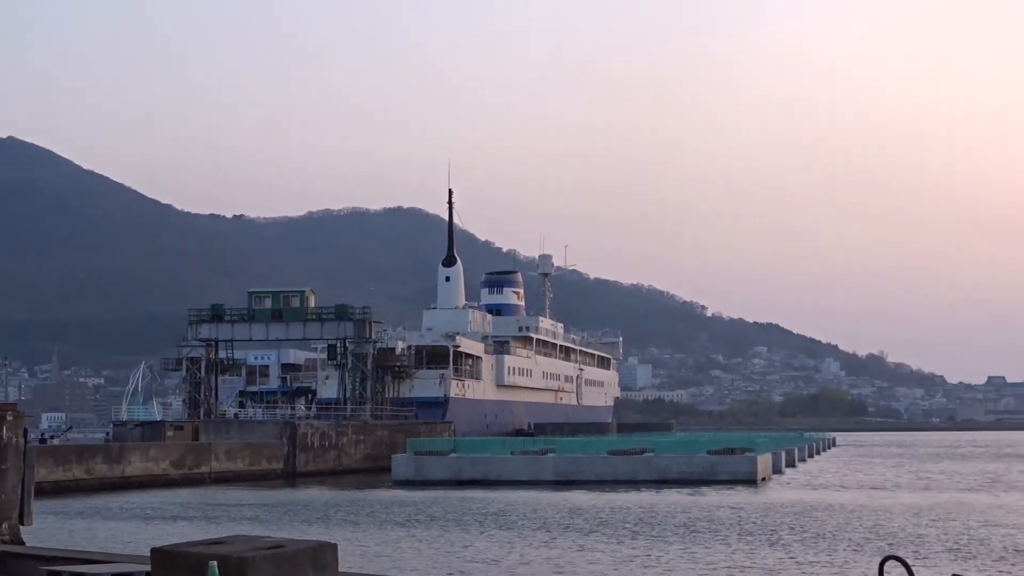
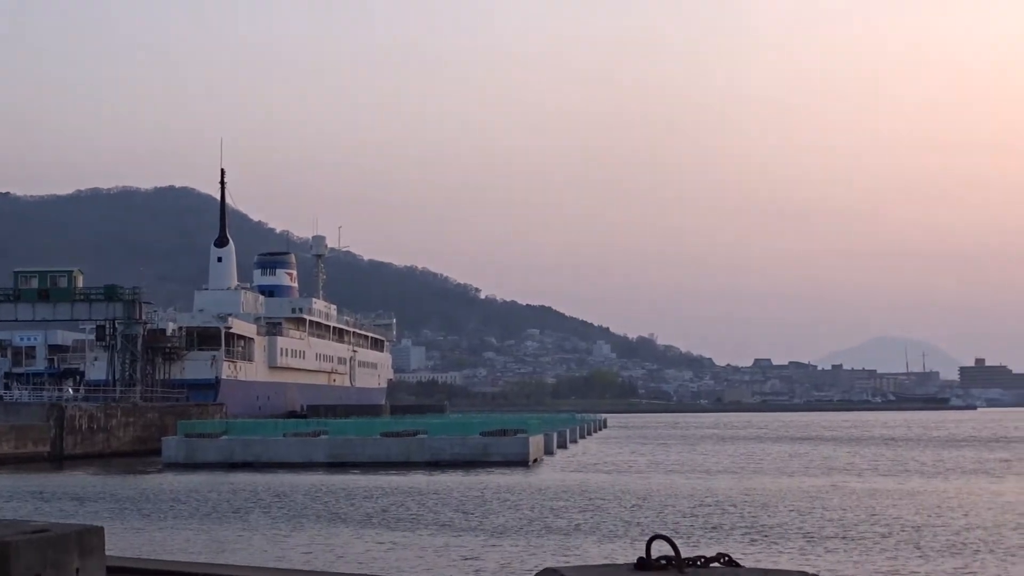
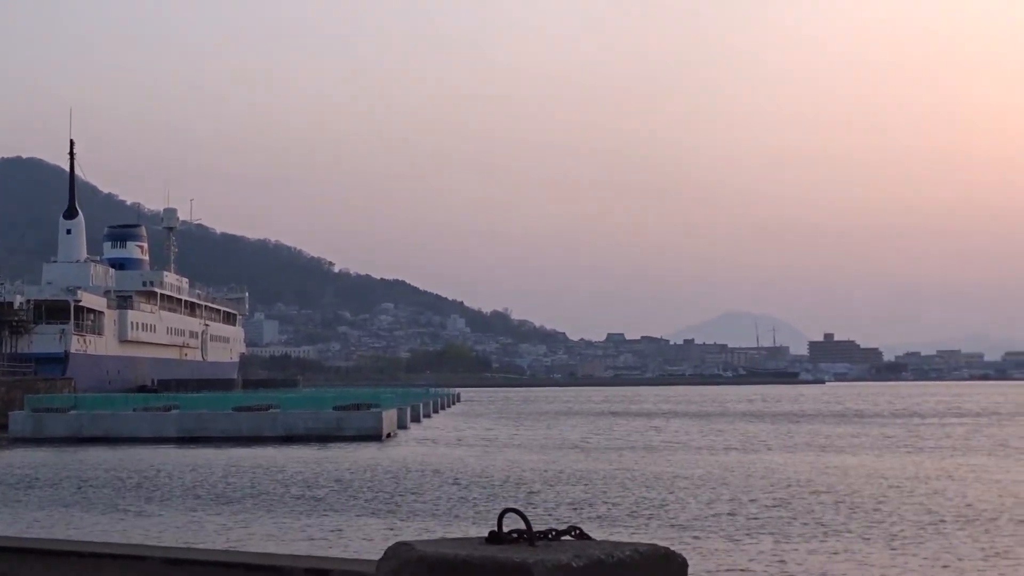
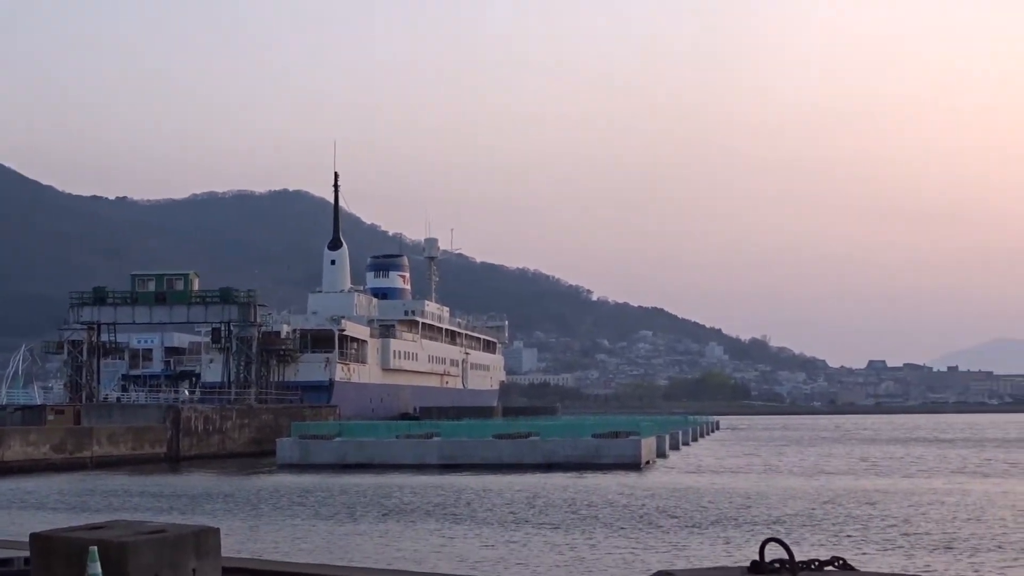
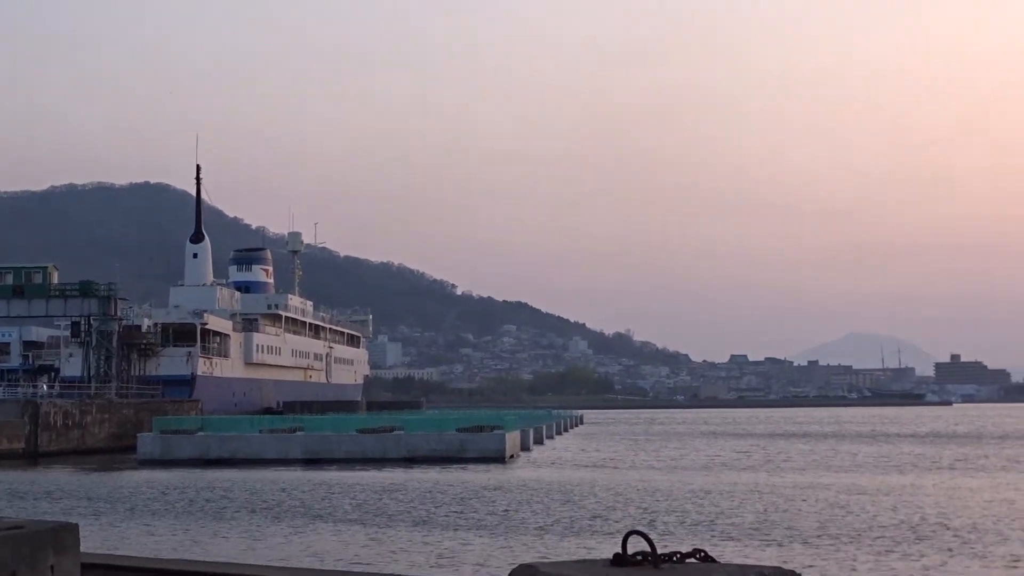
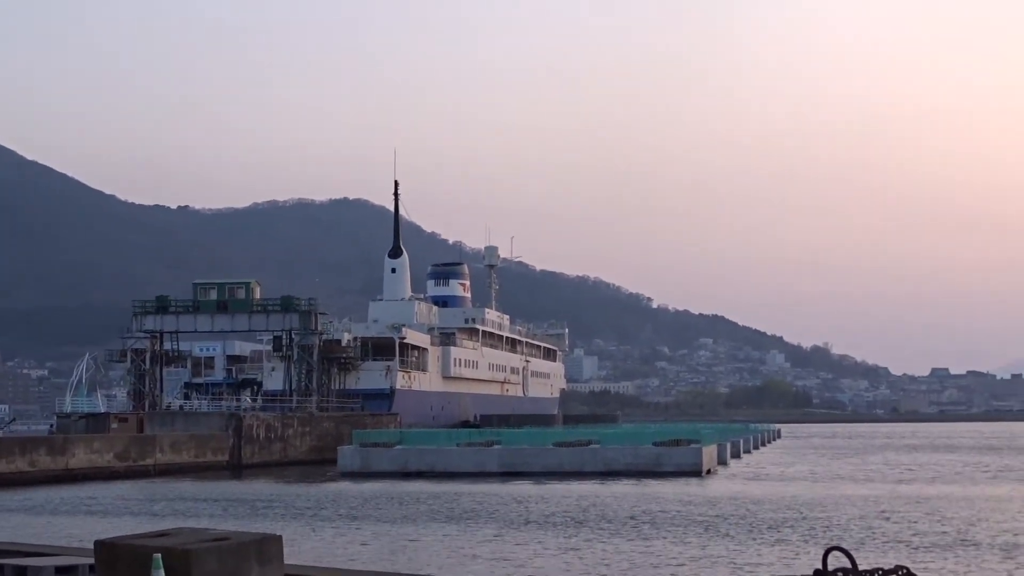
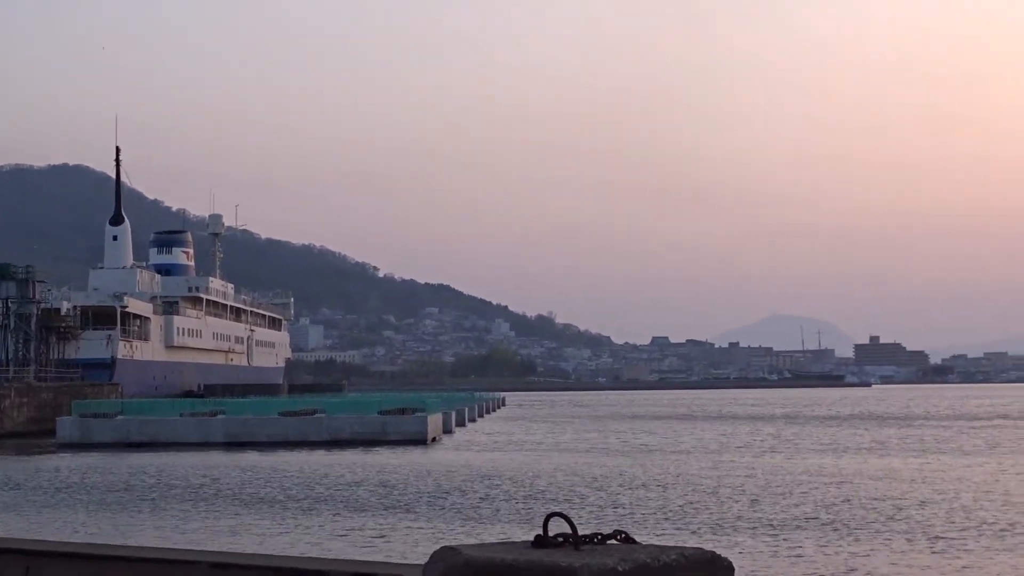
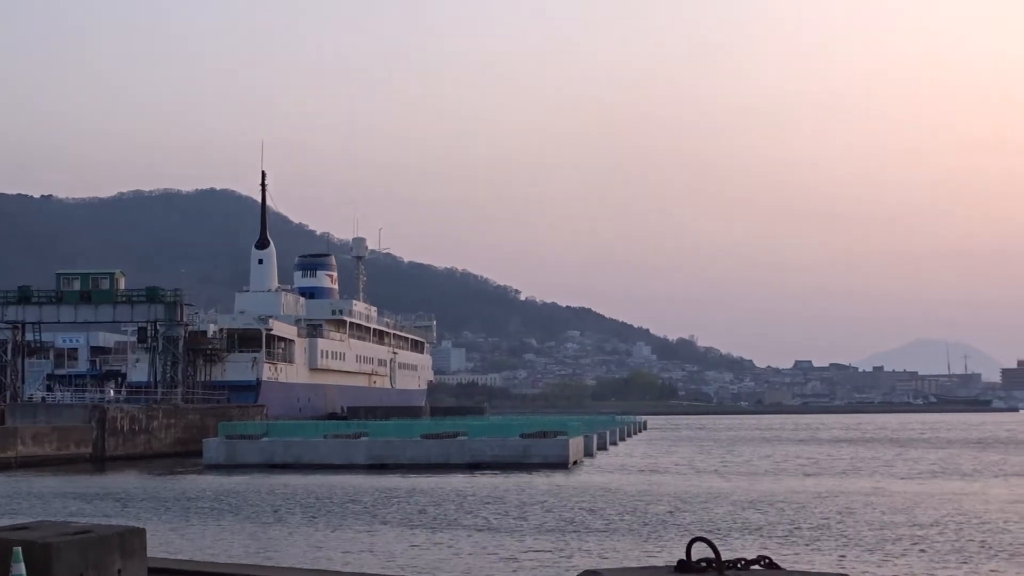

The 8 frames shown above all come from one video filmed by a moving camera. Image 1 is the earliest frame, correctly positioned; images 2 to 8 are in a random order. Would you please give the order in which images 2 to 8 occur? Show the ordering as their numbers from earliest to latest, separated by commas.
6, 4, 8, 2, 5, 7, 3
